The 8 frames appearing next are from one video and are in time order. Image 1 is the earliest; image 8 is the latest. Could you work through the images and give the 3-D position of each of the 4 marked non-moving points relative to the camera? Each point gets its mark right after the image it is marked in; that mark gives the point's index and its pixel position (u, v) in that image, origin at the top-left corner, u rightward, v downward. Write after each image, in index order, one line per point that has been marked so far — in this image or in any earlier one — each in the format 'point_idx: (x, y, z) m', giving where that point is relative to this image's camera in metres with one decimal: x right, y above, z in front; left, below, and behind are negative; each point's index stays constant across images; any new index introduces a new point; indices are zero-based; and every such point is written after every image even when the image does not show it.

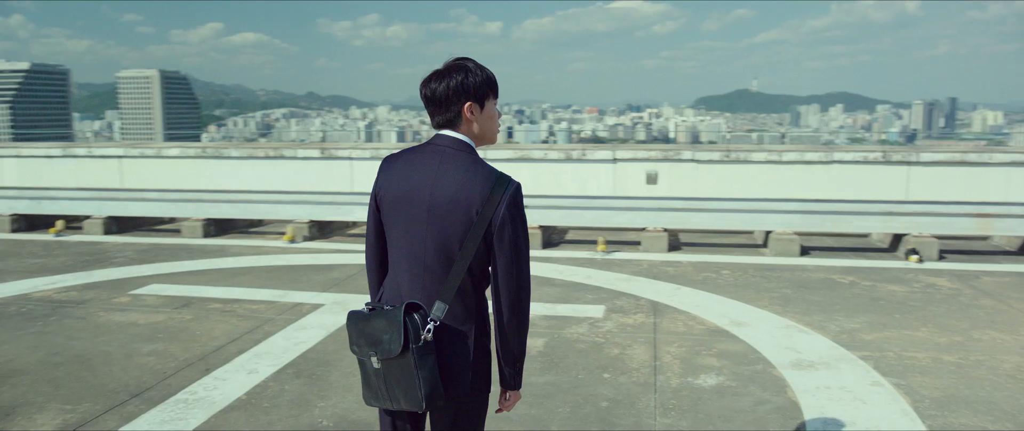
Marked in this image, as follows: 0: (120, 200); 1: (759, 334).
0: (-5.2, +0.2, +10.9) m
1: (+1.7, -0.8, +5.5) m
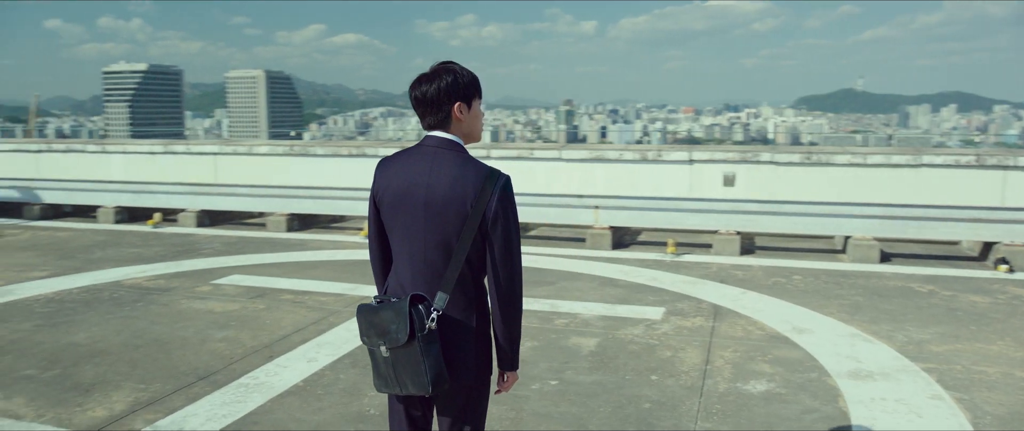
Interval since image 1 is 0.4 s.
0: (-4.2, +0.3, +11.5) m
1: (+2.0, -0.8, +5.3) m
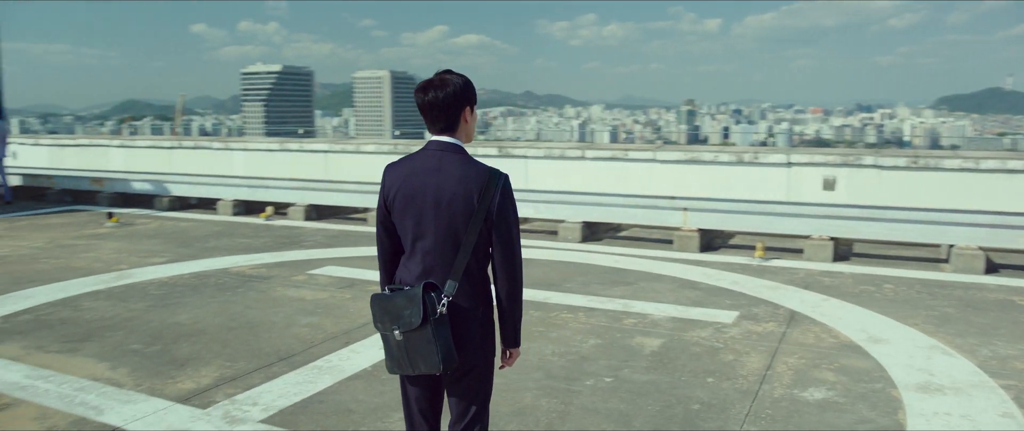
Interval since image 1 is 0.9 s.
0: (-2.8, +0.4, +12.2) m
1: (+2.4, -0.9, +5.2) m
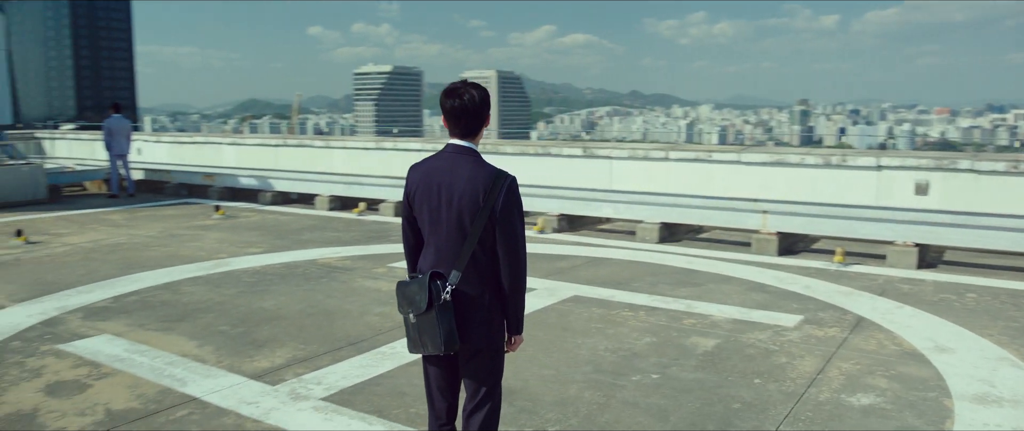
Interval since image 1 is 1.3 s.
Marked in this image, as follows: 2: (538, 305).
0: (-1.5, +0.4, +12.6) m
1: (+2.8, -0.9, +5.0) m
2: (+0.2, -0.7, +6.5) m
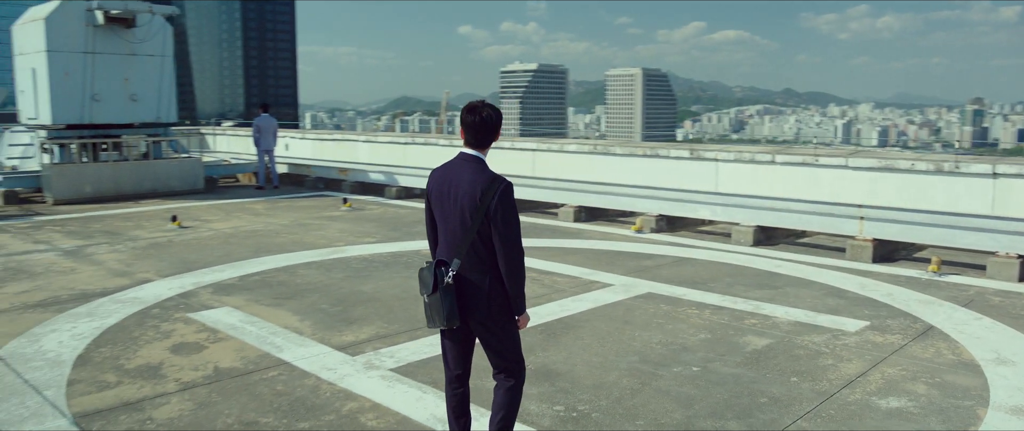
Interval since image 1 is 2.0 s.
0: (+0.3, +0.5, +13.2) m
1: (+3.1, -1.0, +5.0) m
2: (+0.8, -0.7, +6.9) m
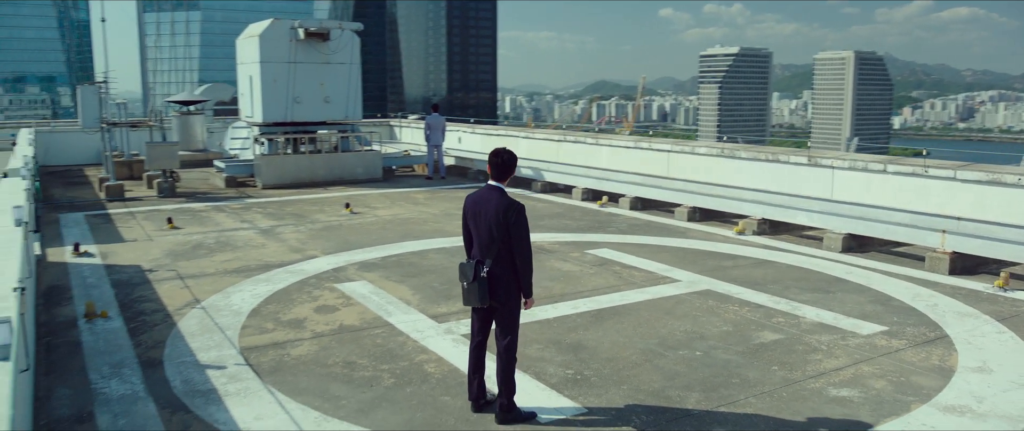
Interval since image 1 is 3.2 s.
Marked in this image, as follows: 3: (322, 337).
0: (+2.5, +0.5, +14.4) m
1: (+3.3, -1.2, +5.8) m
2: (+1.6, -0.8, +8.1) m
3: (-1.6, -1.0, +6.7) m
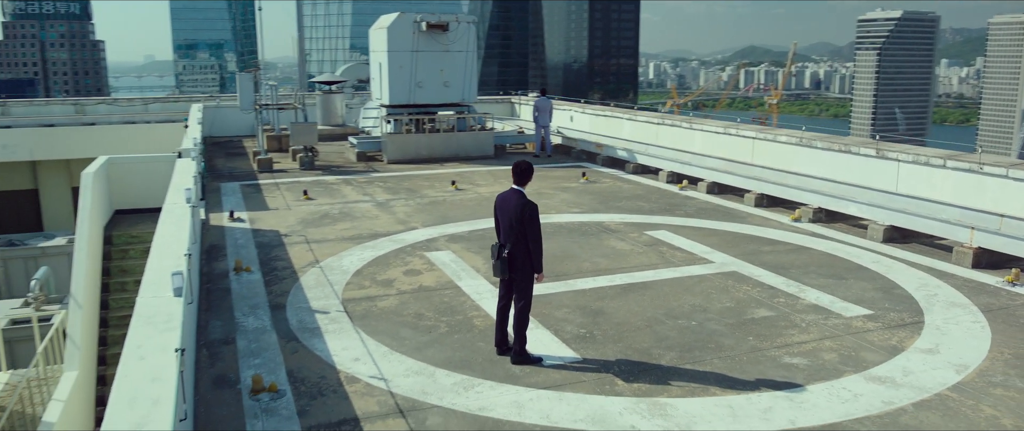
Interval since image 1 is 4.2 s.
0: (+4.2, +0.8, +15.5) m
1: (+3.5, -1.2, +6.9) m
2: (+2.2, -0.7, +9.5) m
3: (-1.1, -0.8, +8.6) m
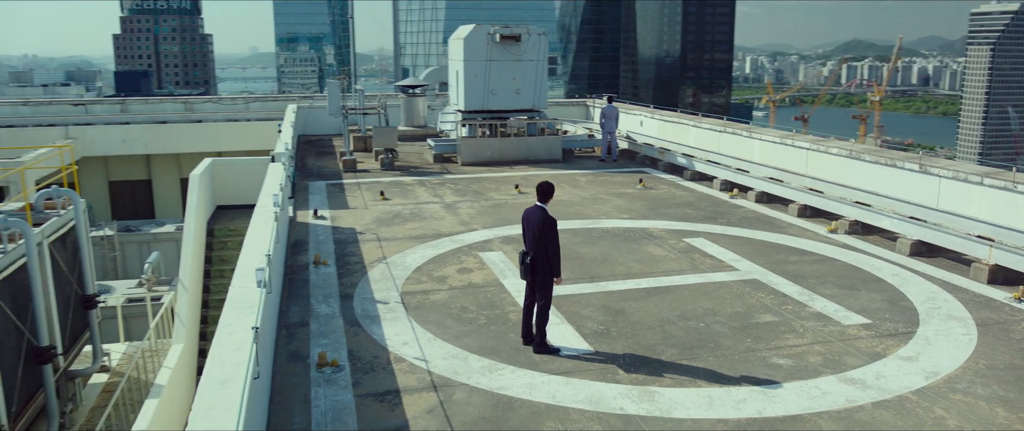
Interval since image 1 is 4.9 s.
0: (+5.4, +0.7, +16.2) m
1: (+3.7, -1.4, +7.8) m
2: (+2.7, -0.8, +10.5) m
3: (-0.7, -0.9, +10.0) m
